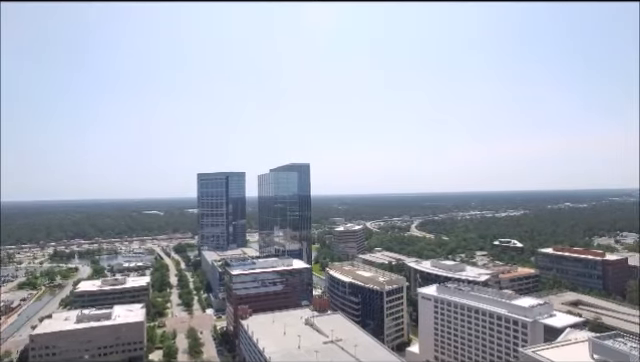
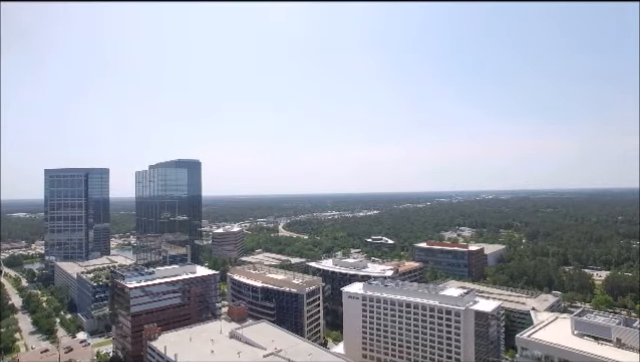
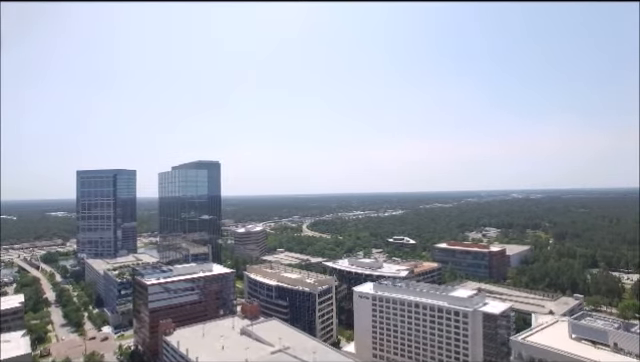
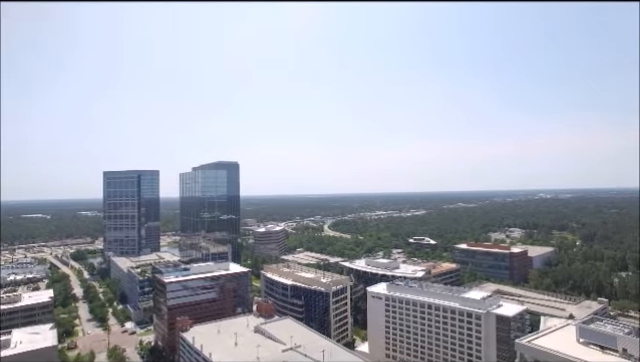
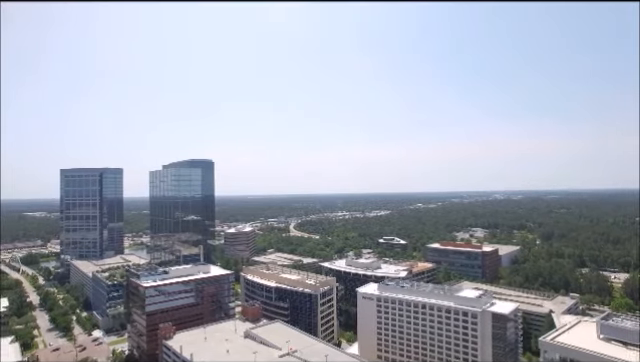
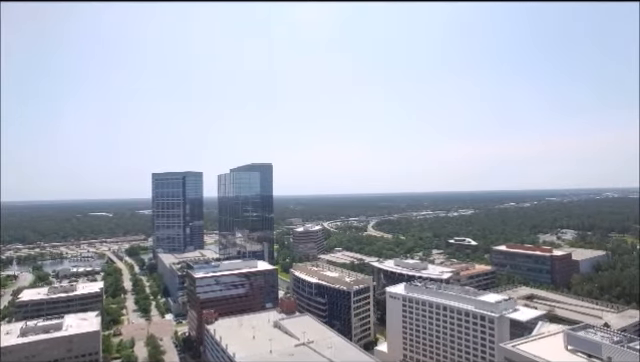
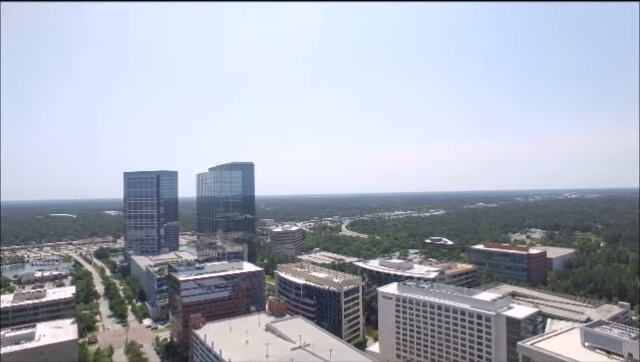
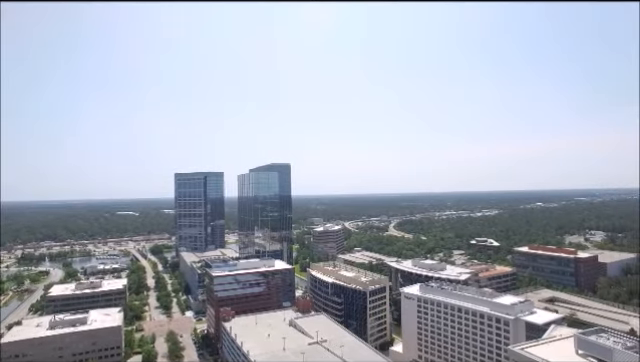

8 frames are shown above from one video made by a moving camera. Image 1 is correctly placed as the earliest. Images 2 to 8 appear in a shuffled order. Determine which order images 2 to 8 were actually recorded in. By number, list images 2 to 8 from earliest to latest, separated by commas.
8, 6, 7, 4, 3, 2, 5
